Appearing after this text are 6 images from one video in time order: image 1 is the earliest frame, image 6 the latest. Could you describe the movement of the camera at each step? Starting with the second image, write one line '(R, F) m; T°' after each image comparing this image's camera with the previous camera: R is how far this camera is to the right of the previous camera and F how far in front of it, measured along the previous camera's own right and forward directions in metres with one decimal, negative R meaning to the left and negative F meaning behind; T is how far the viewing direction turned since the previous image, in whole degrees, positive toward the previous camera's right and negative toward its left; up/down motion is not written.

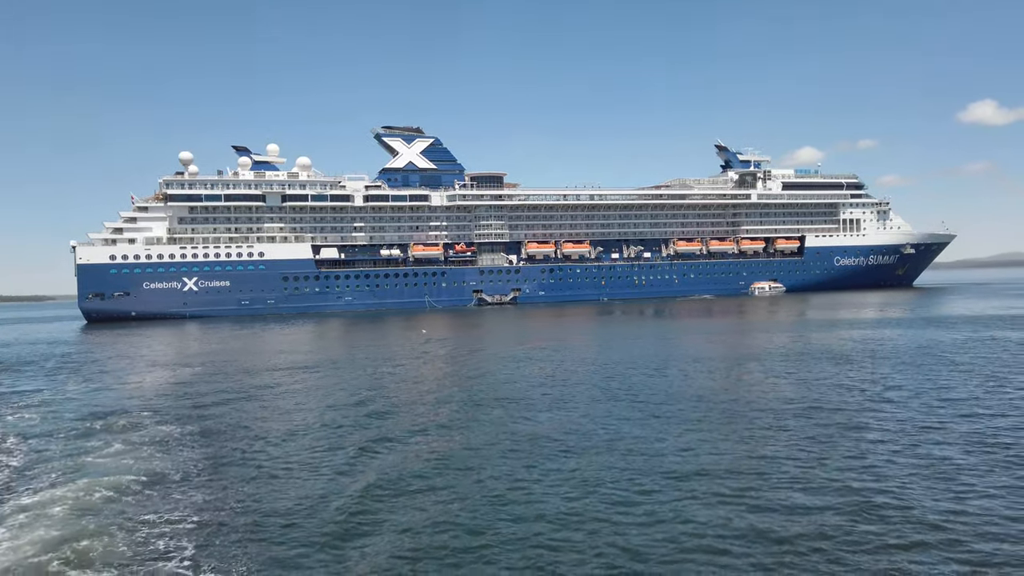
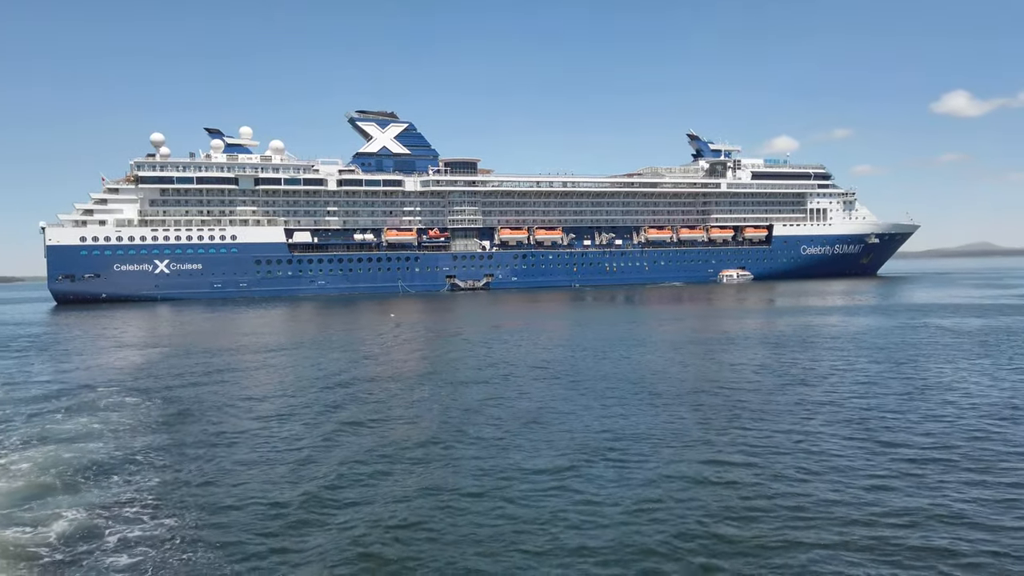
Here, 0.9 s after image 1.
(+1.2, -1.8) m; +2°
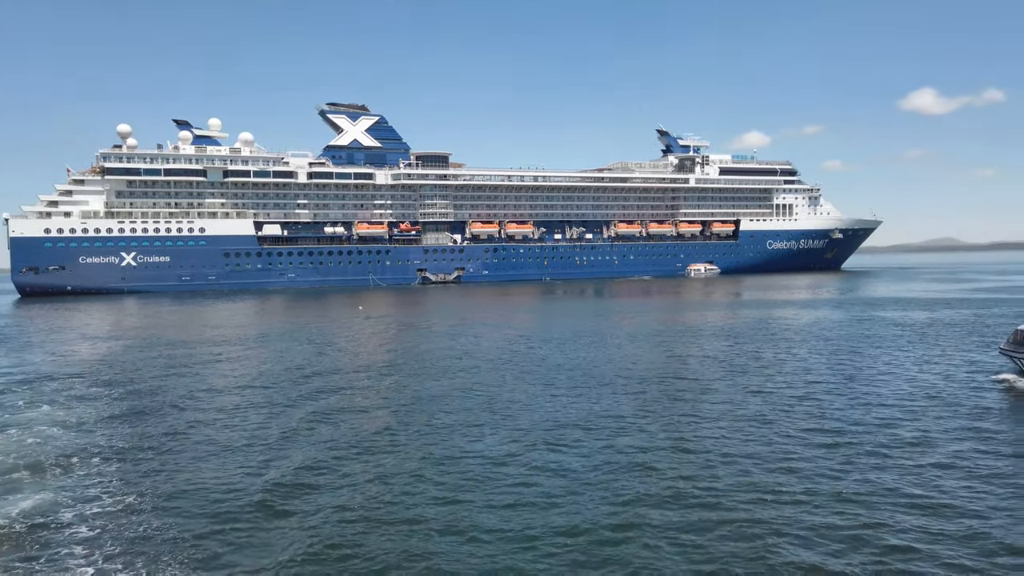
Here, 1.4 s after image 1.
(+0.6, -1.0) m; +2°
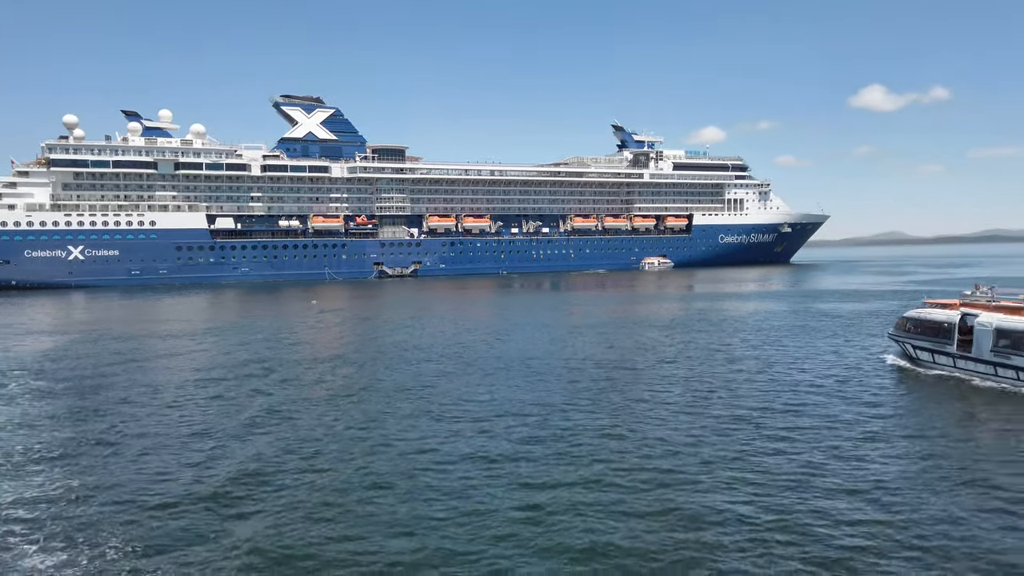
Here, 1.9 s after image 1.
(+0.3, -1.0) m; +3°
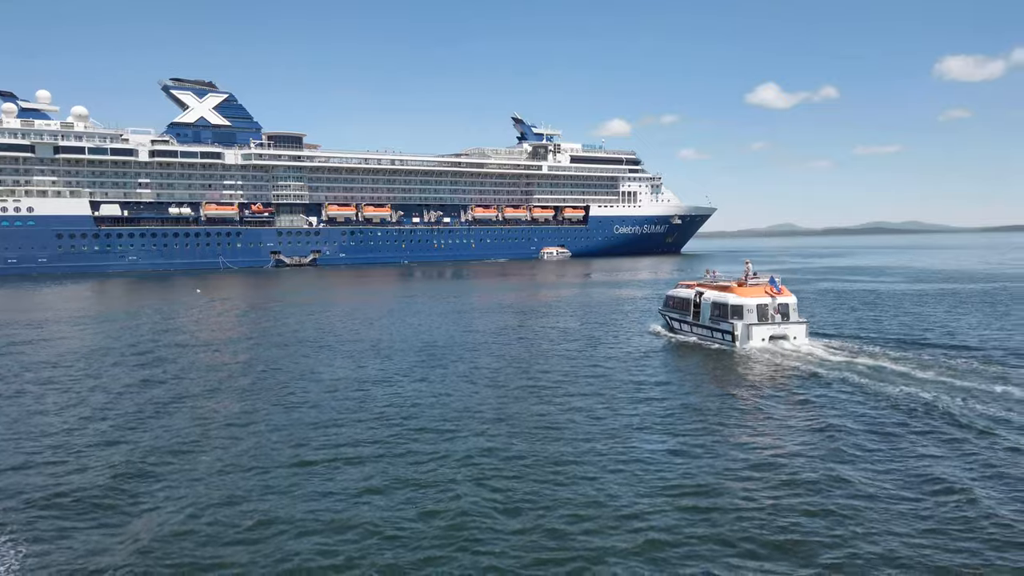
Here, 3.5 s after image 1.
(+1.5, -2.5) m; +7°
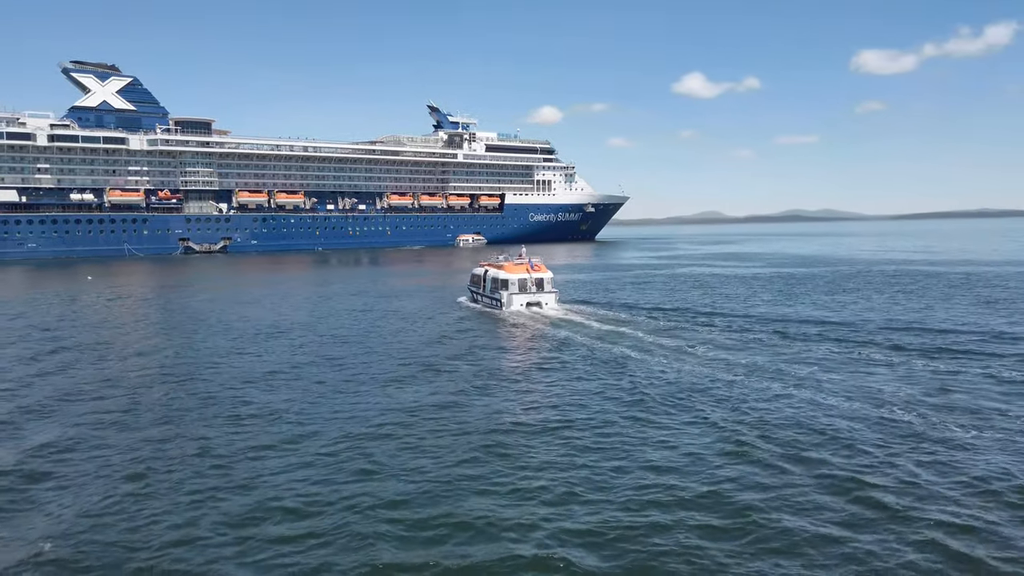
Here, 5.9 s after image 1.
(+3.2, -3.7) m; +5°
